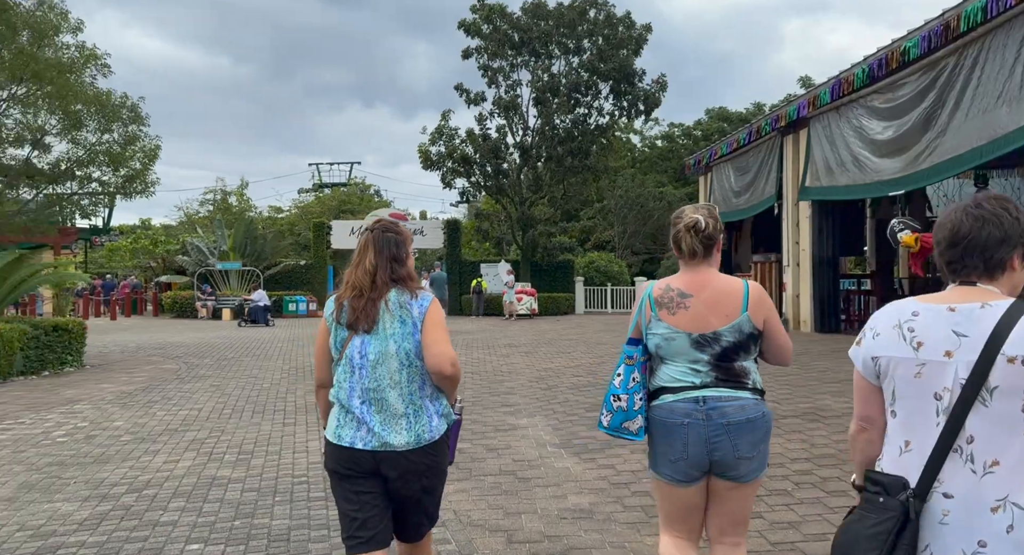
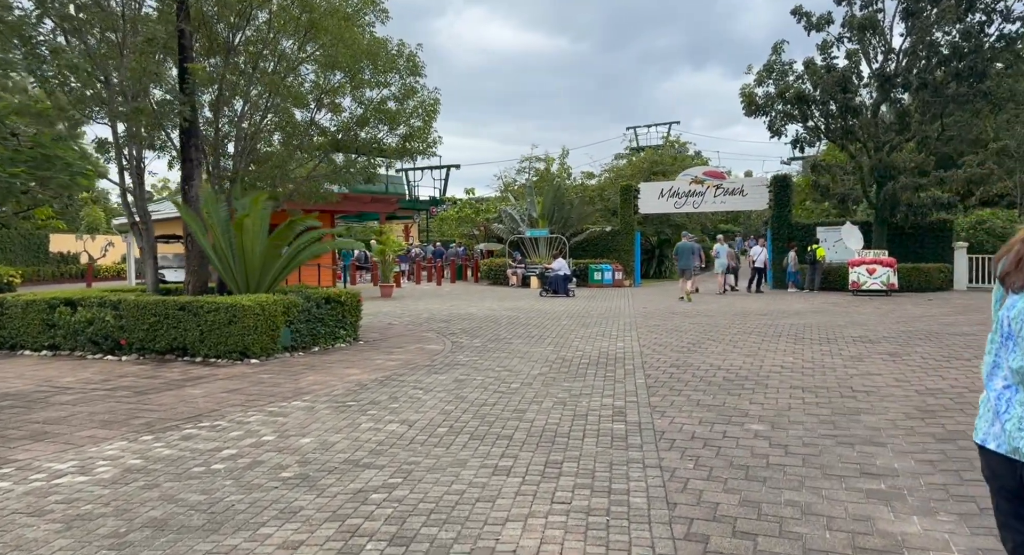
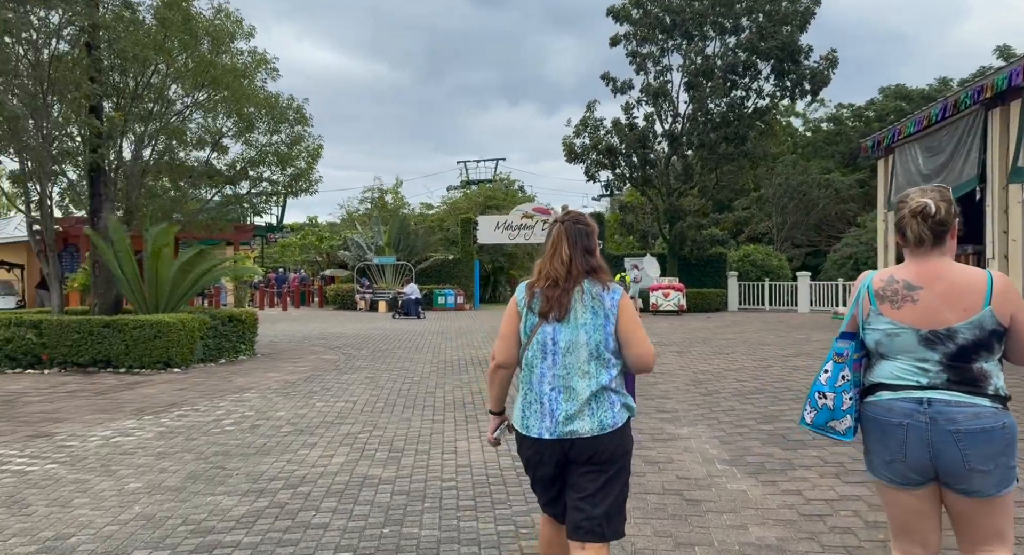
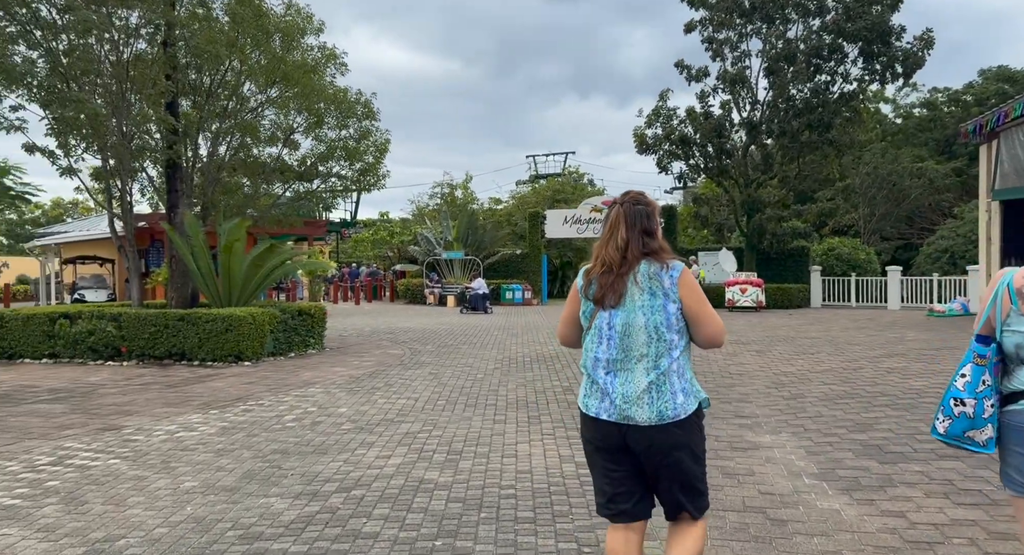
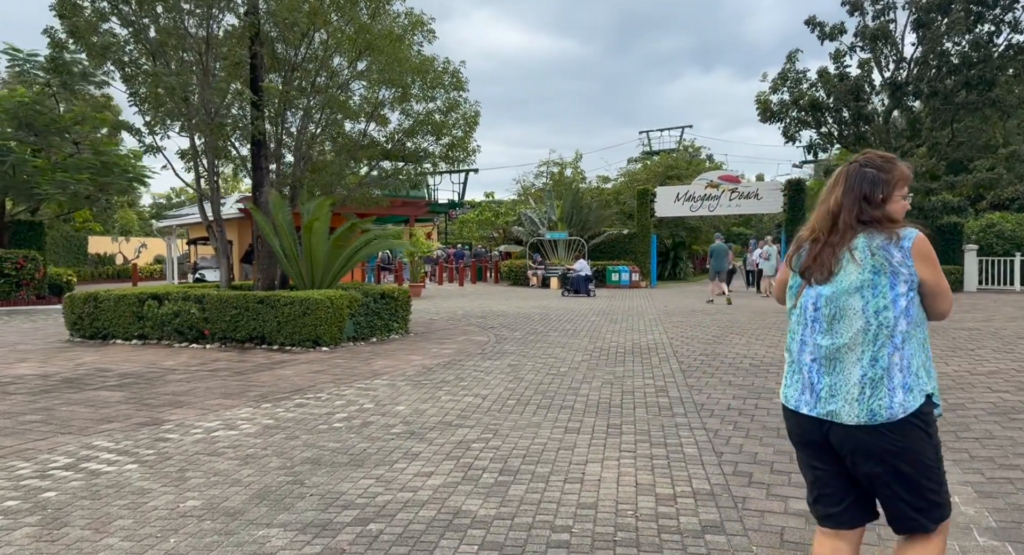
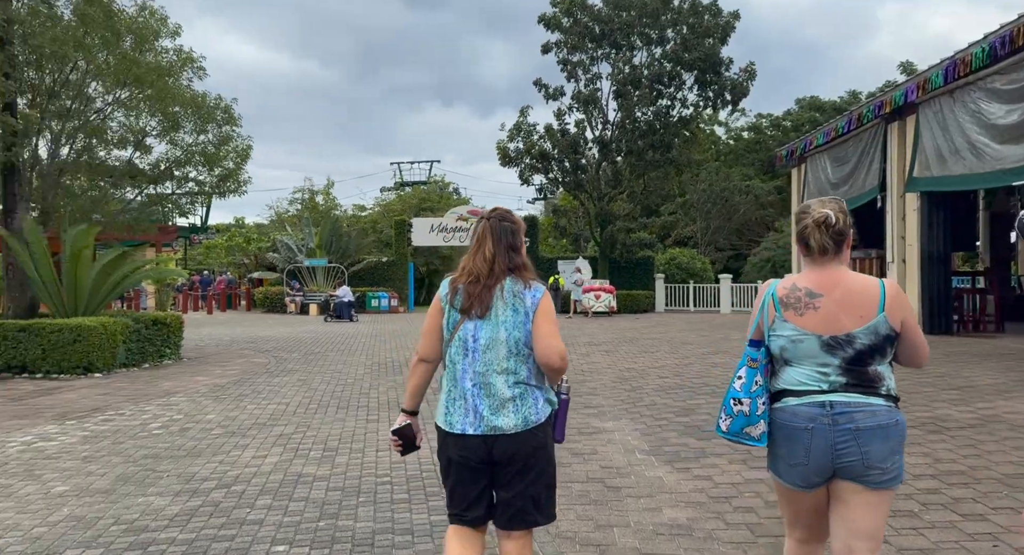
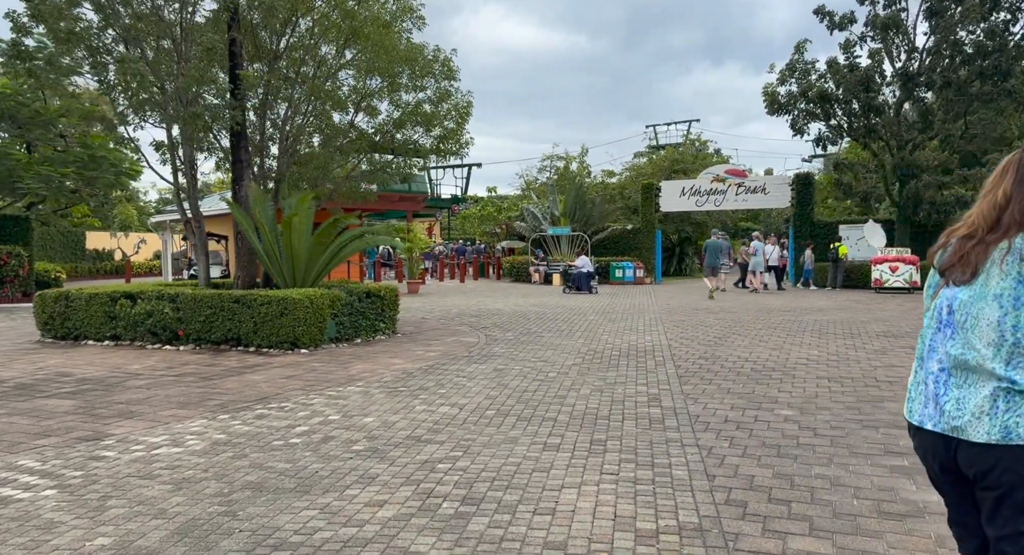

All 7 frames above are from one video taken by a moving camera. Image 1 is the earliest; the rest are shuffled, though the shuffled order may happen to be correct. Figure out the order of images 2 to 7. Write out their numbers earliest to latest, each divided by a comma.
6, 3, 4, 5, 7, 2
